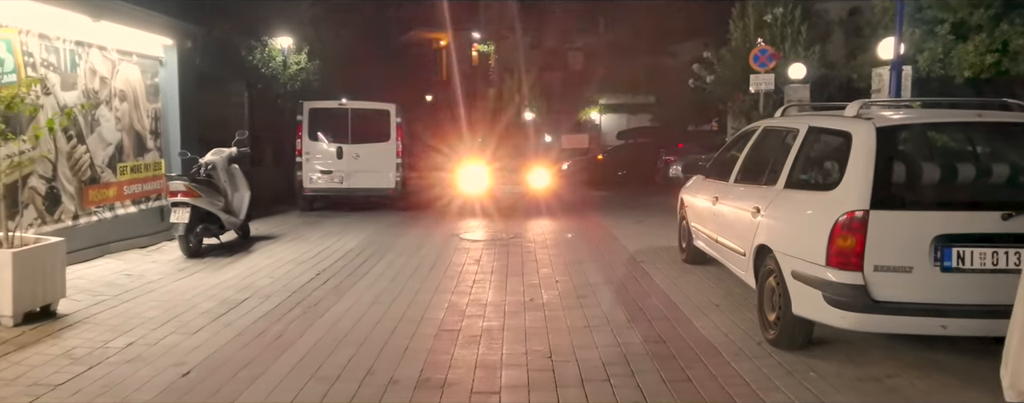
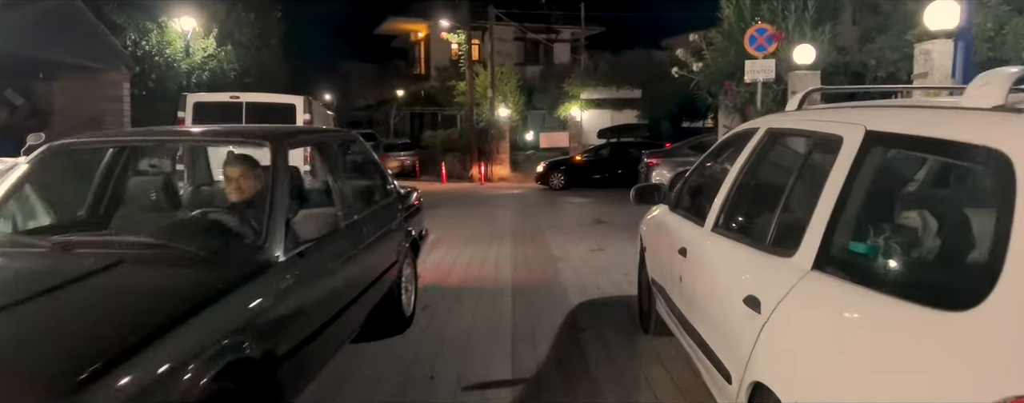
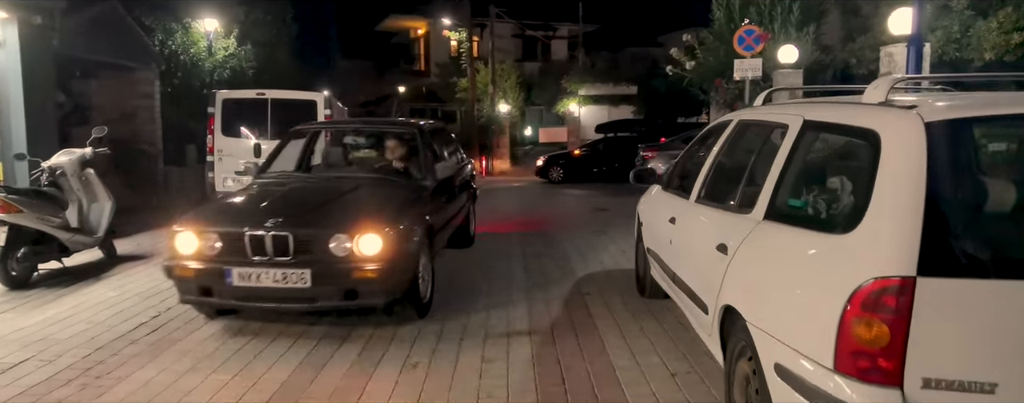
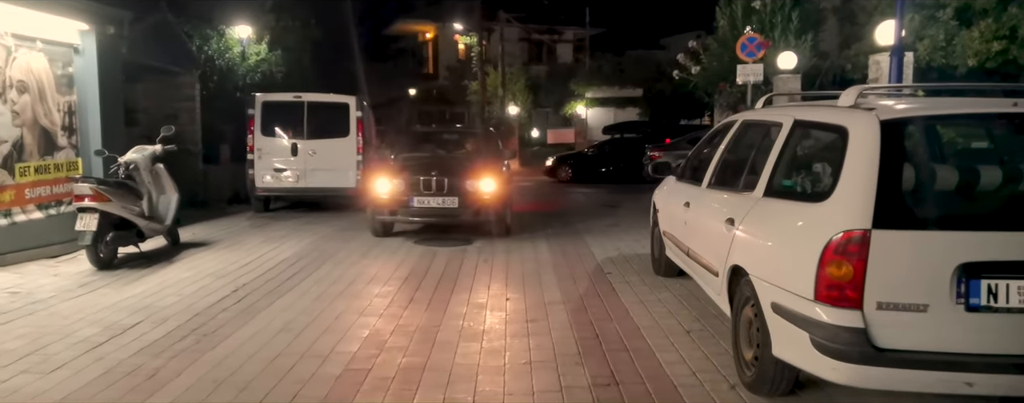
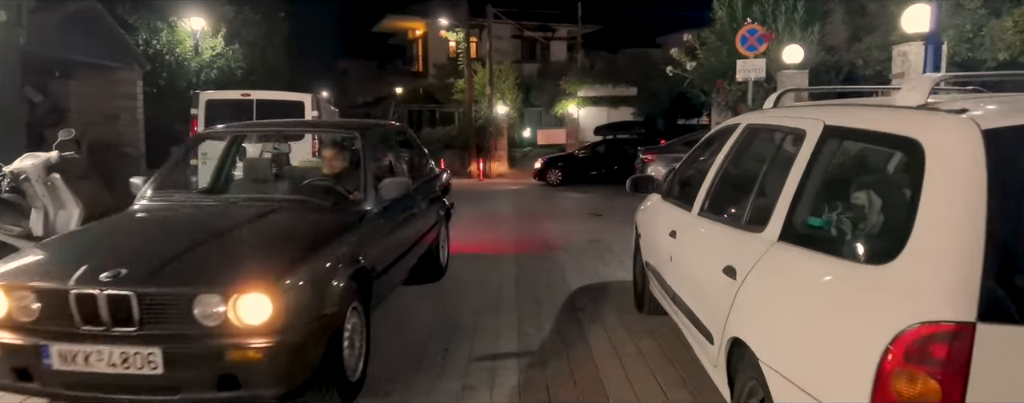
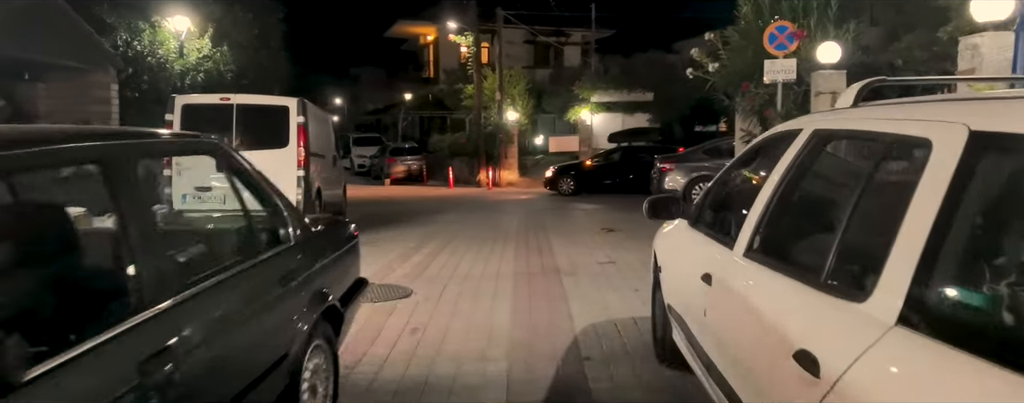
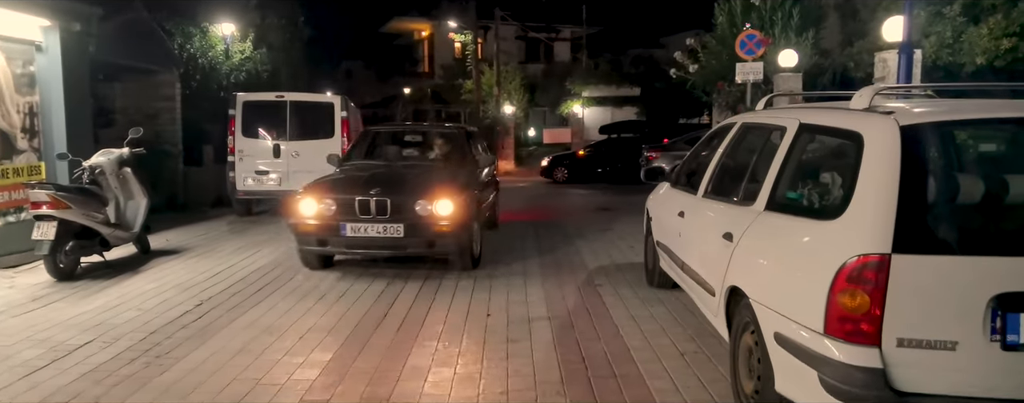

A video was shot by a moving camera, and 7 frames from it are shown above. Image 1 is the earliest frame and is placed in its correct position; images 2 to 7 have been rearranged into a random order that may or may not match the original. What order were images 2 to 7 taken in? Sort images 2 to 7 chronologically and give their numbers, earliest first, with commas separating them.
4, 7, 3, 5, 2, 6
